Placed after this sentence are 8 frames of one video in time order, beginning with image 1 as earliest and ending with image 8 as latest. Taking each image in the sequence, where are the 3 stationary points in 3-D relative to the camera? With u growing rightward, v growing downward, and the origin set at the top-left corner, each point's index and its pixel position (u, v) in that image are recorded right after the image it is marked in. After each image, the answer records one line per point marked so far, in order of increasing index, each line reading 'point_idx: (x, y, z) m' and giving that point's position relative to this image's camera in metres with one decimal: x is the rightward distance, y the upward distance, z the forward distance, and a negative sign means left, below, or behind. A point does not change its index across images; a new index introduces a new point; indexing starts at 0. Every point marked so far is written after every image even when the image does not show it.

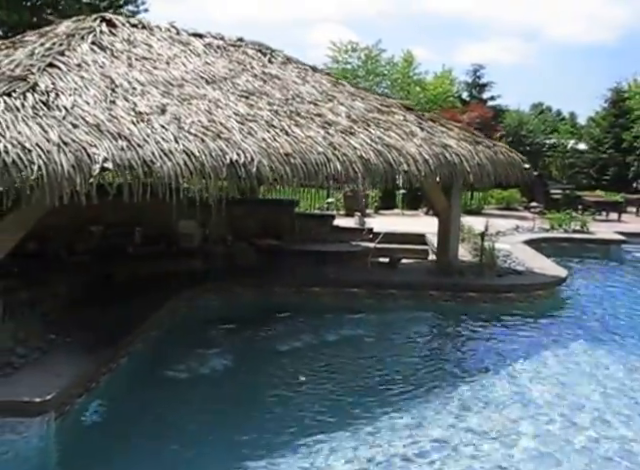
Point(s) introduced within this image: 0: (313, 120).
0: (-0.1, +1.4, +6.7) m
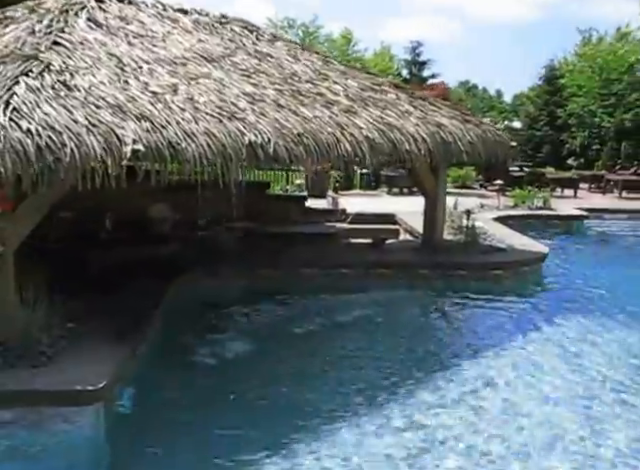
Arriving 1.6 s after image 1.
0: (-0.1, +1.6, +6.6) m
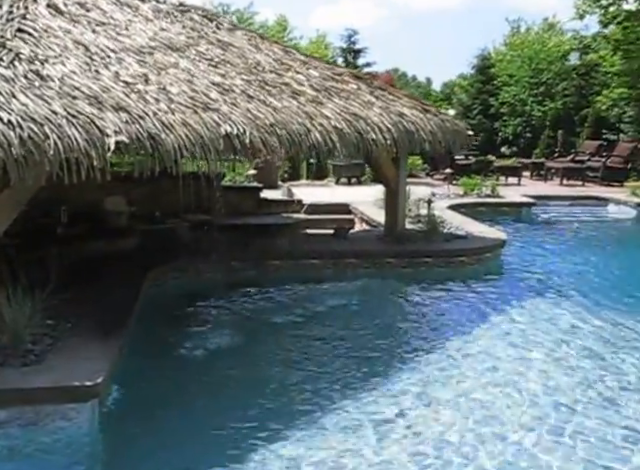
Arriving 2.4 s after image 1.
0: (-0.4, +1.7, +6.6) m
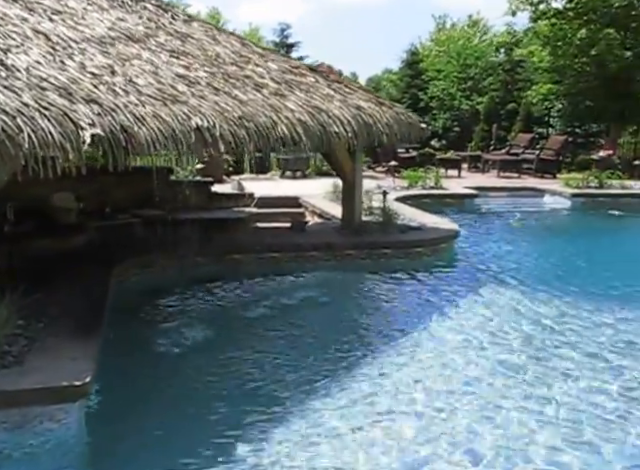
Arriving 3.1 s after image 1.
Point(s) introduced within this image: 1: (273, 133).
0: (-0.9, +1.8, +6.6) m
1: (-0.5, +1.0, +5.7) m
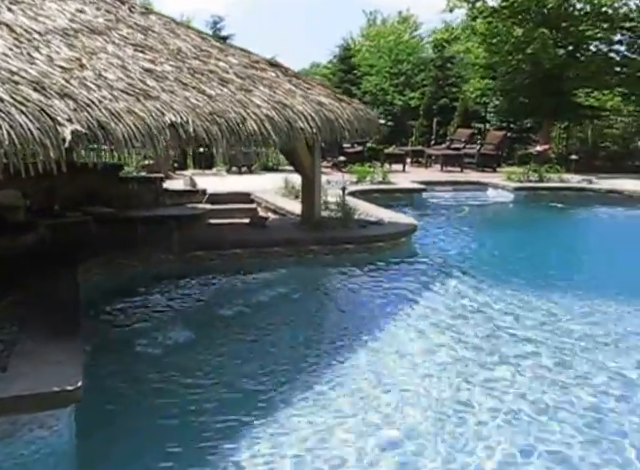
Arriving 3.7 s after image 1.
0: (-1.3, +1.8, +6.5) m
1: (-0.8, +1.1, +5.7) m
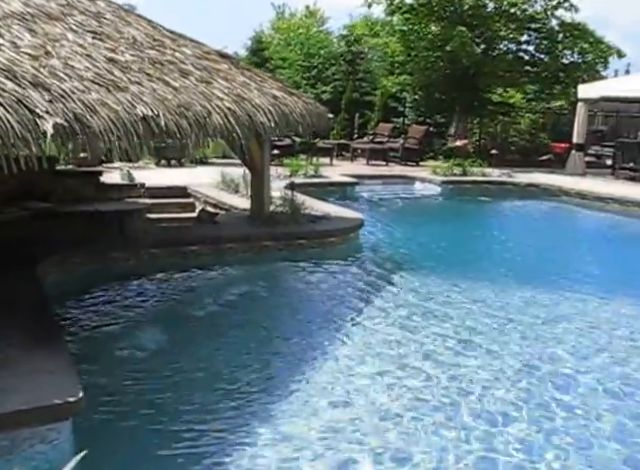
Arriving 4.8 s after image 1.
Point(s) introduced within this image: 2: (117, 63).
0: (-1.7, +1.9, +6.3) m
1: (-1.1, +1.1, +5.5) m
2: (-1.9, +1.6, +5.1) m
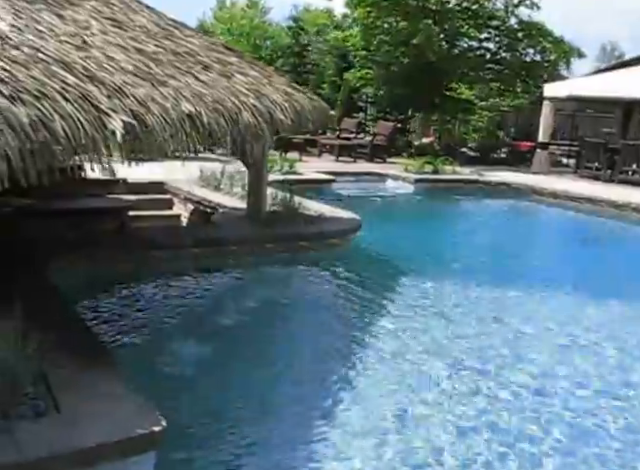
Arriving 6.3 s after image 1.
0: (-1.4, +1.9, +6.0) m
1: (-0.7, +1.1, +5.3) m
2: (-1.5, +1.6, +4.8) m
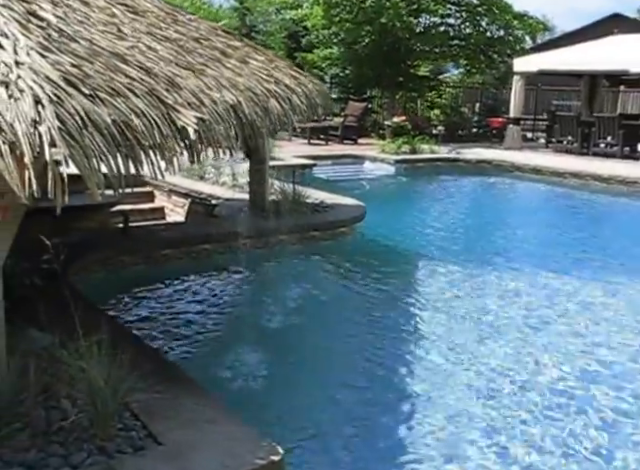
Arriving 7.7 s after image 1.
0: (-1.1, +1.9, +5.6) m
1: (-0.4, +1.1, +5.0) m
2: (-1.2, +1.5, +4.4) m
